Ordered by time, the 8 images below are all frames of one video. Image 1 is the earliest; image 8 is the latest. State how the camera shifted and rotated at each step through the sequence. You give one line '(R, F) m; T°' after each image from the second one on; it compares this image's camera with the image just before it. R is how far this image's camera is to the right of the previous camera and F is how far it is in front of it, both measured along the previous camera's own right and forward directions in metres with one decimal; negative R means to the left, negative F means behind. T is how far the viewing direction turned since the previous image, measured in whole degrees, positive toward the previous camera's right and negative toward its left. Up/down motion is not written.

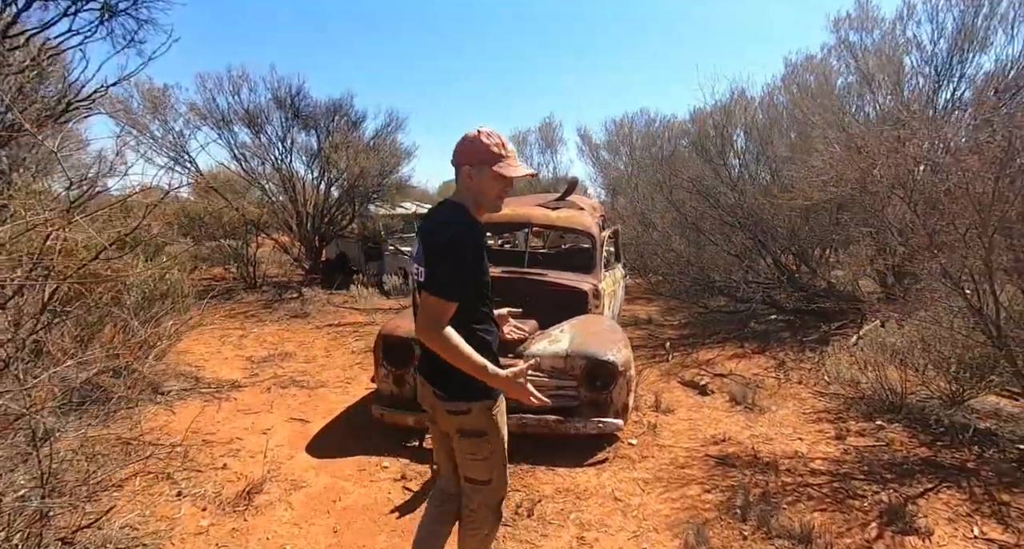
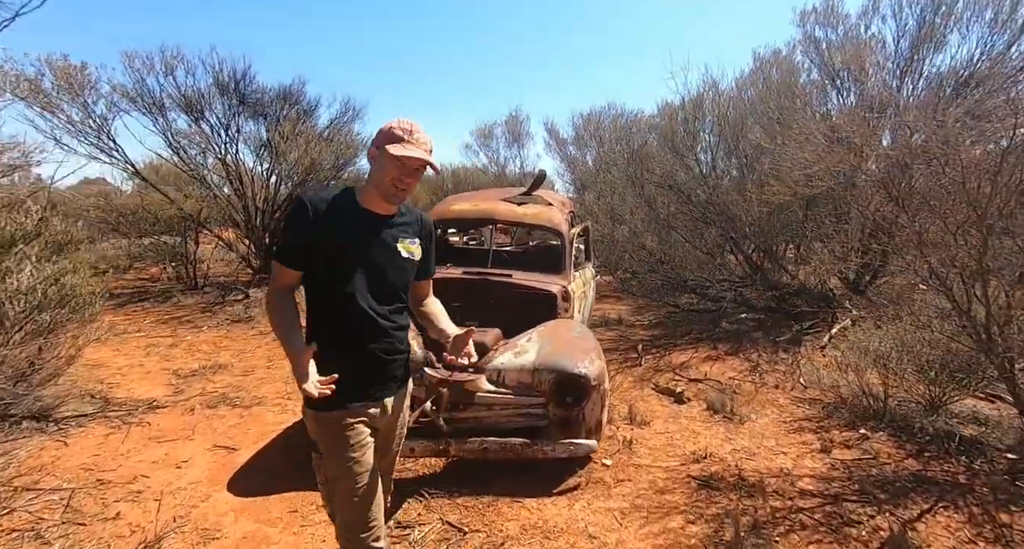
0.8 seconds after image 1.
(0.0, +0.5) m; +4°
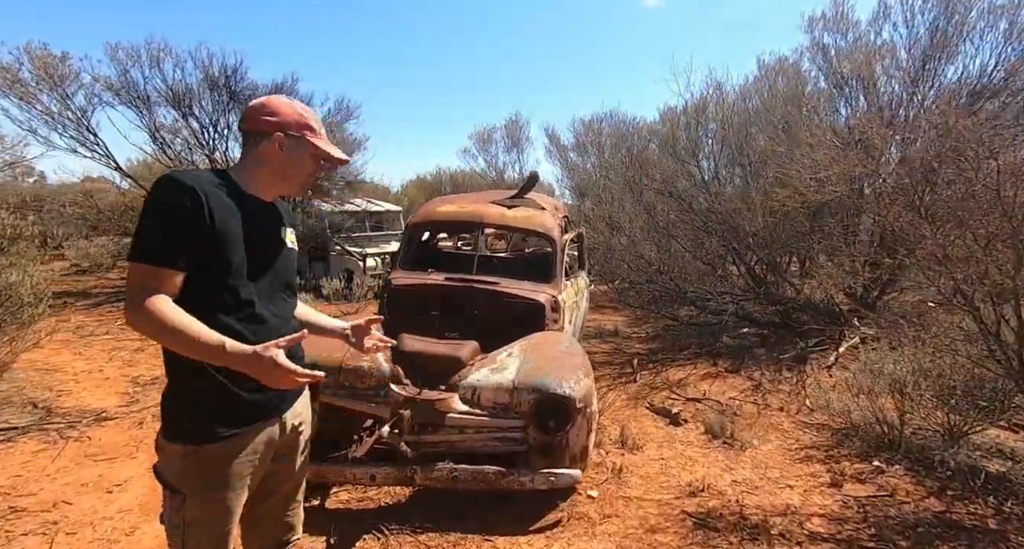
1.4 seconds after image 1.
(+0.1, +0.4) m; 0°
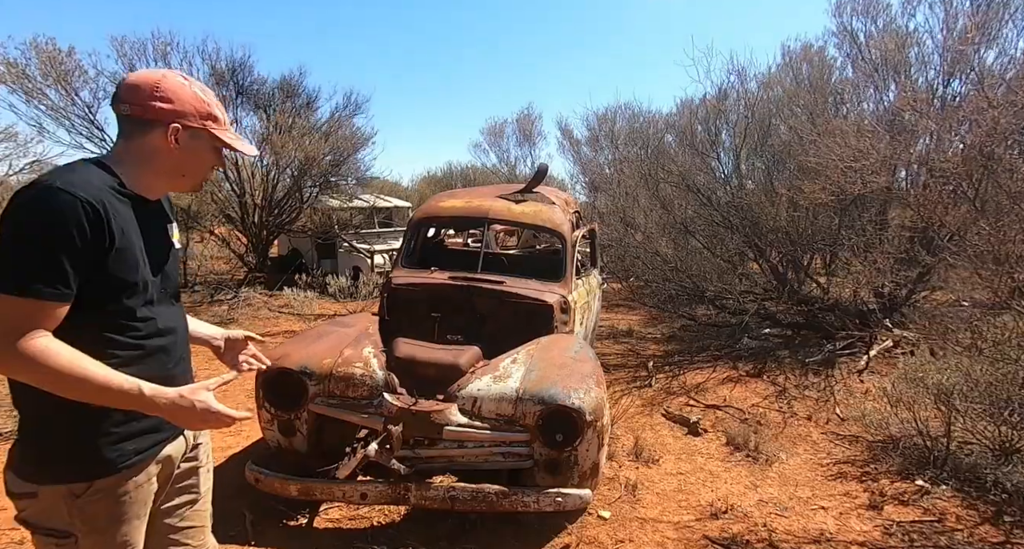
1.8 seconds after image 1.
(+0.1, +0.3) m; -1°
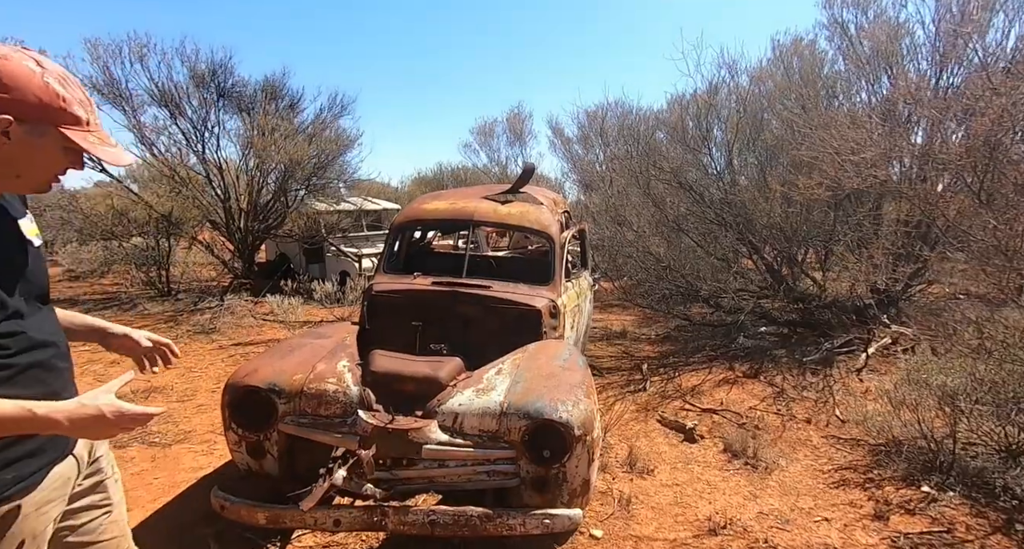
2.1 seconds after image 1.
(+0.1, +0.2) m; +1°
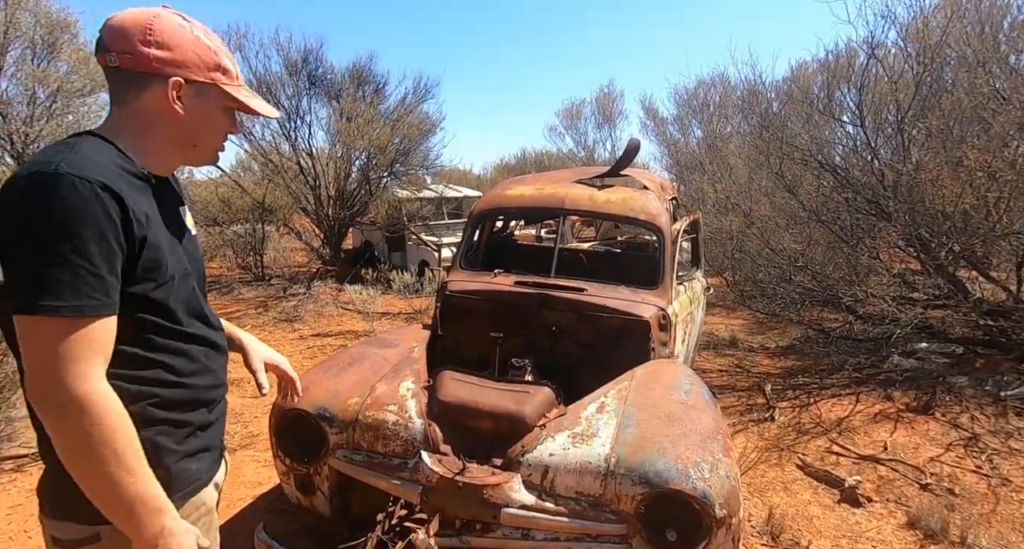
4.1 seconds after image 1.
(-0.1, +0.8) m; -9°
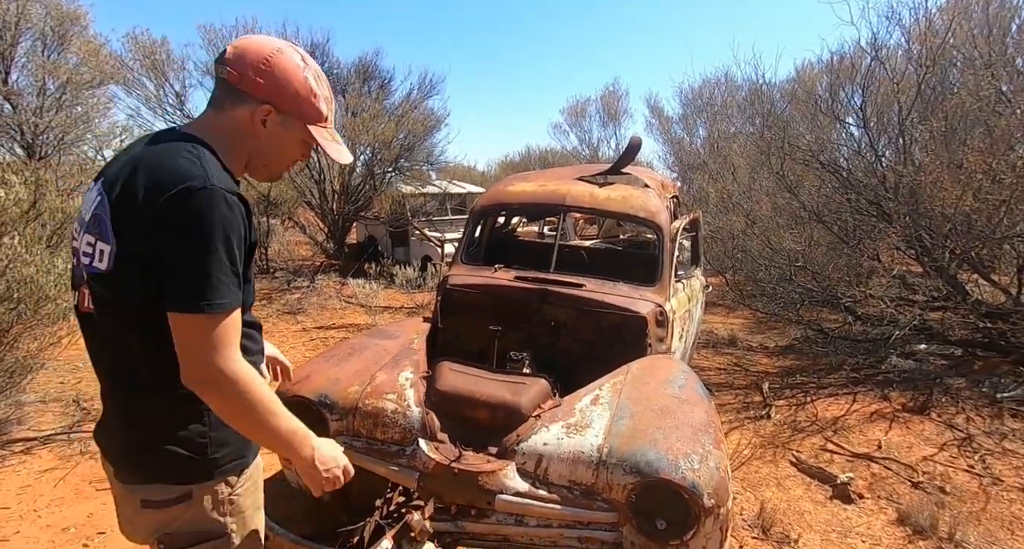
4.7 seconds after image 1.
(0.0, -0.1) m; 0°
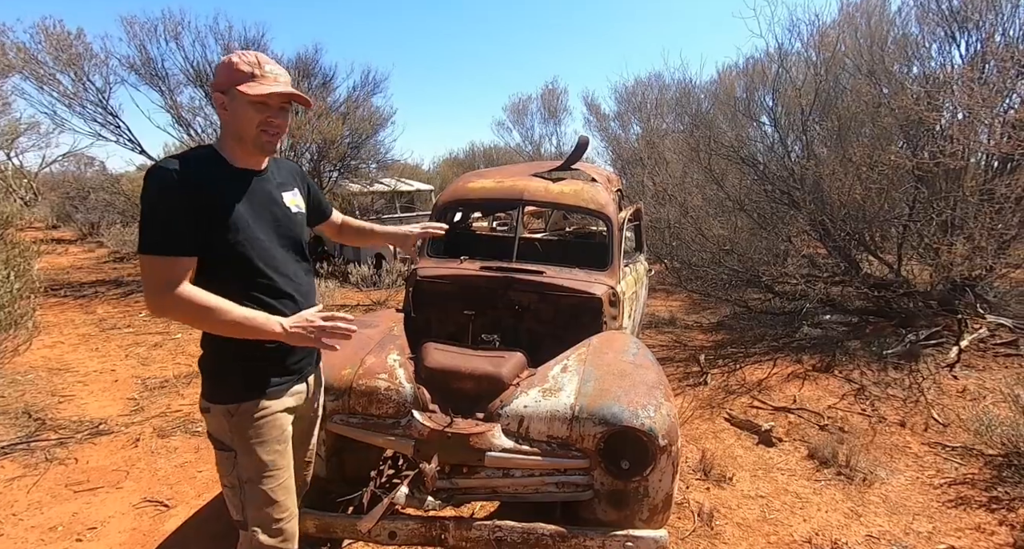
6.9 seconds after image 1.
(-0.2, -0.4) m; +6°
